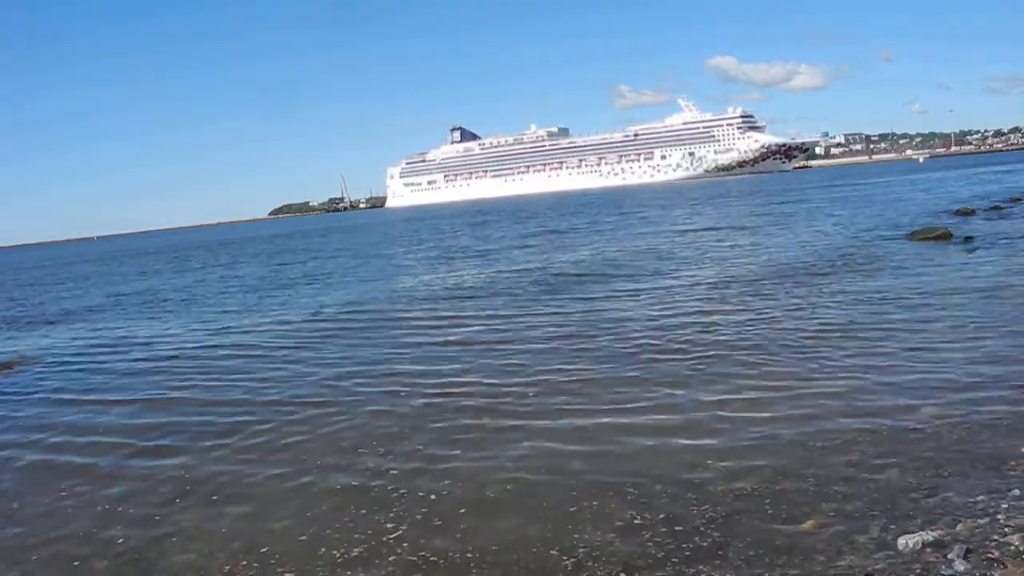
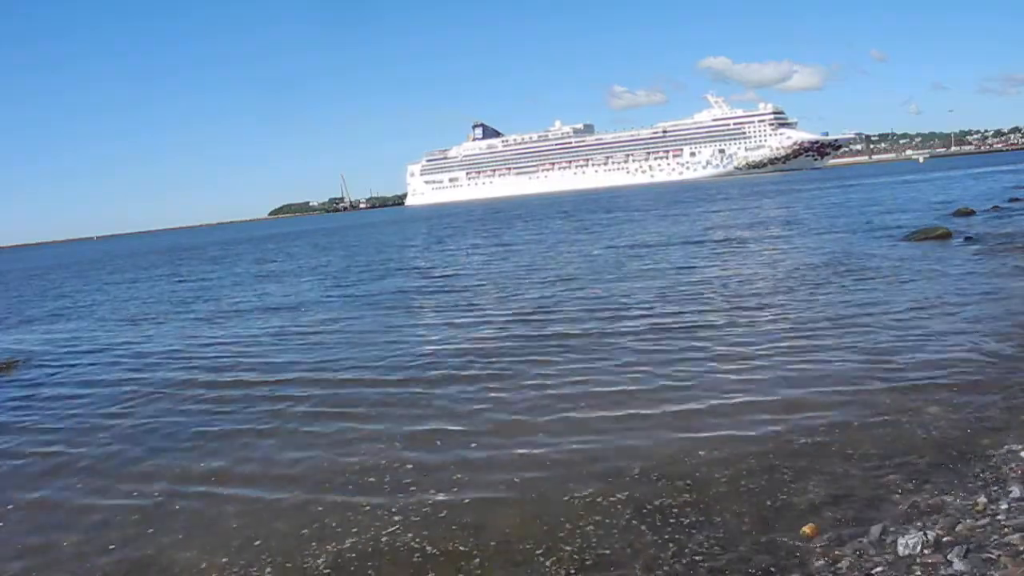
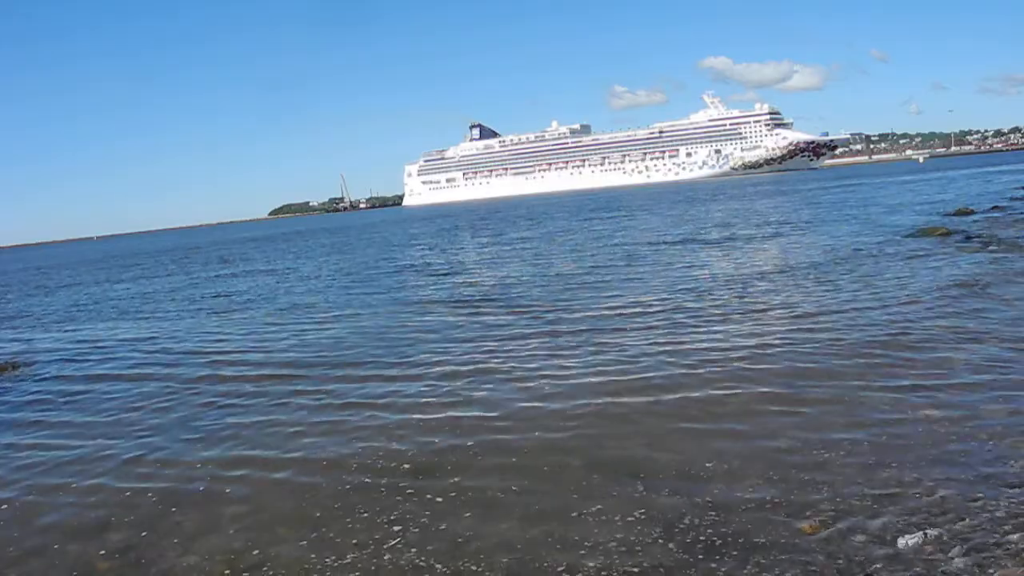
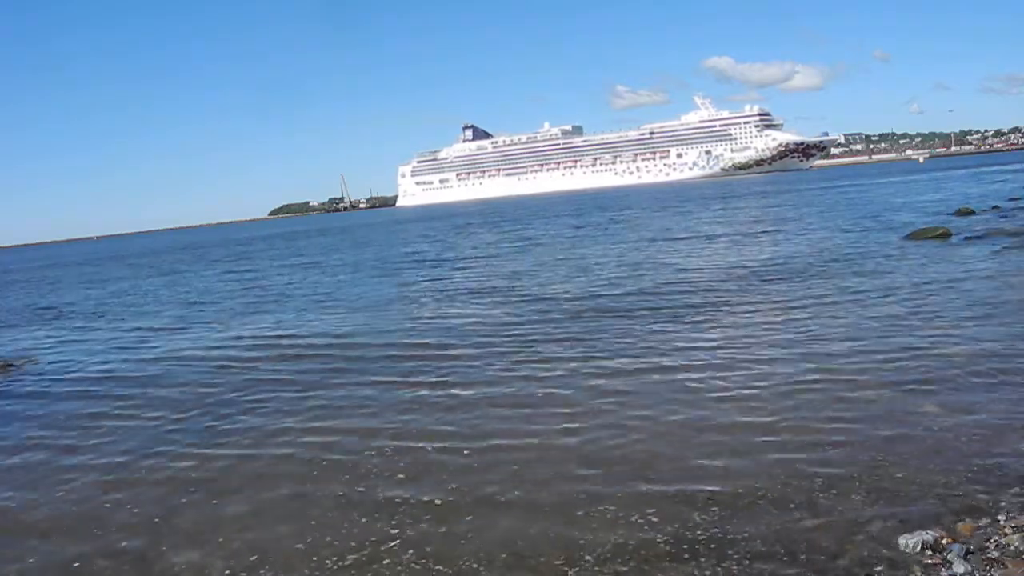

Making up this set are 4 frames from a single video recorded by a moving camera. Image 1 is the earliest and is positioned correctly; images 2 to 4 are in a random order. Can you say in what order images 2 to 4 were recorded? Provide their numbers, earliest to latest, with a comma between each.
4, 3, 2
